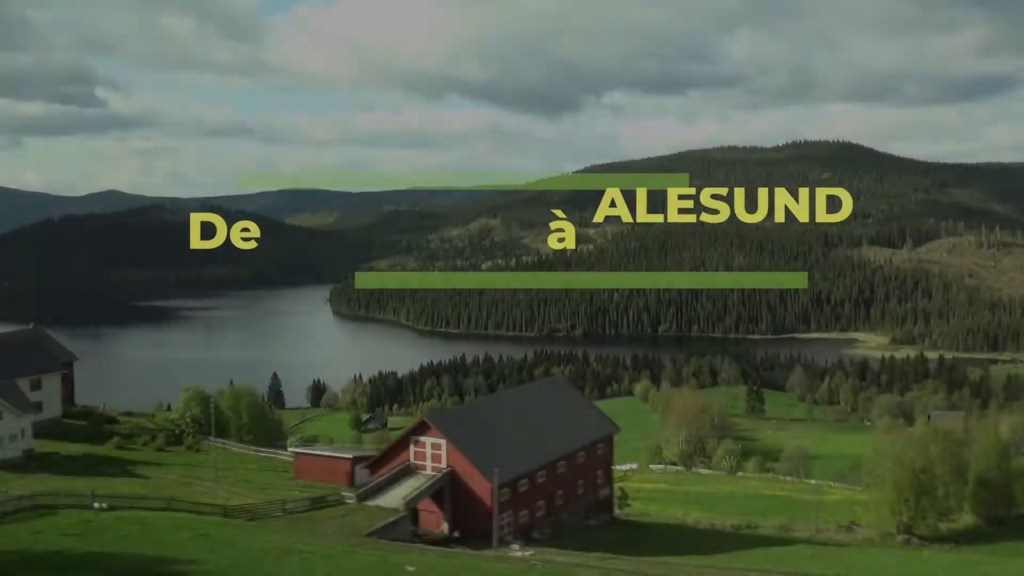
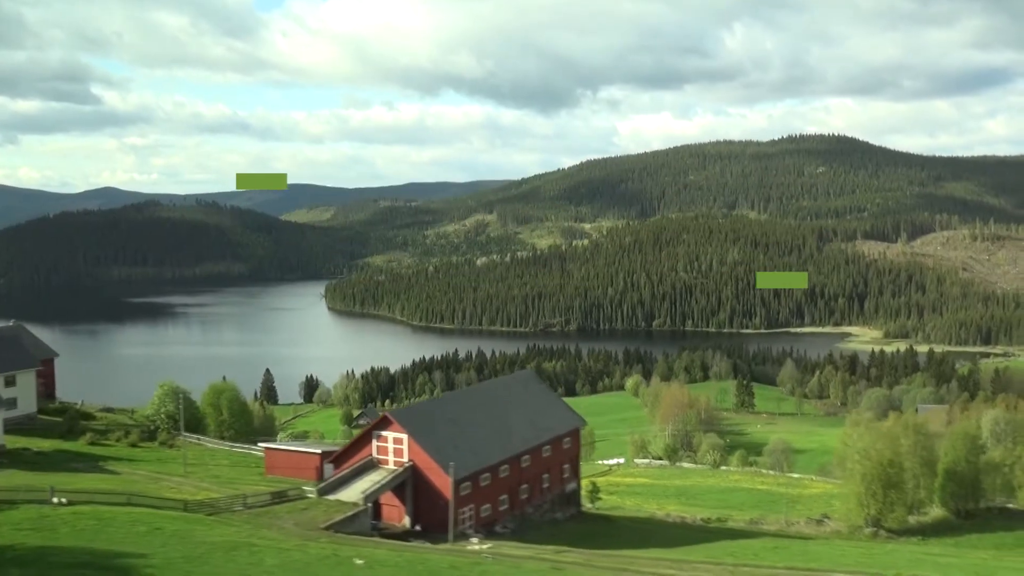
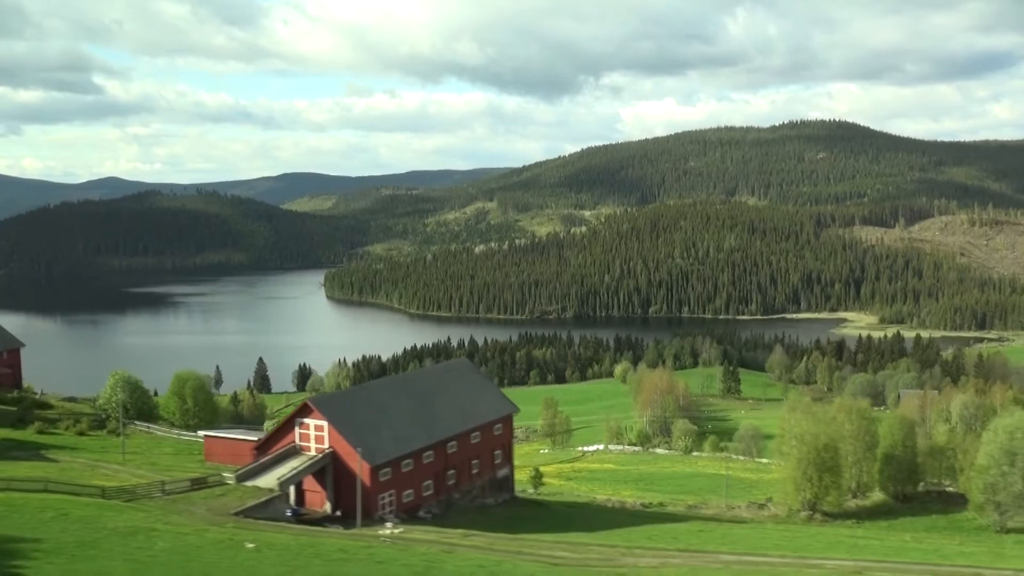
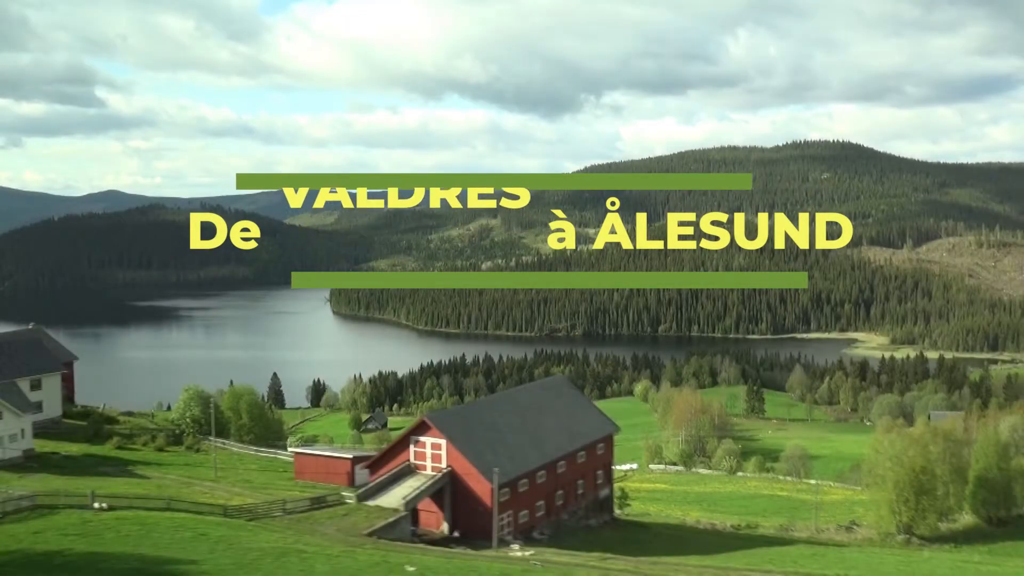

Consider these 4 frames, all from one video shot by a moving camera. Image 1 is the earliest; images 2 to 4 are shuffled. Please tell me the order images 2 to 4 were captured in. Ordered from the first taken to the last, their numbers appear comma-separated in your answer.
4, 2, 3
